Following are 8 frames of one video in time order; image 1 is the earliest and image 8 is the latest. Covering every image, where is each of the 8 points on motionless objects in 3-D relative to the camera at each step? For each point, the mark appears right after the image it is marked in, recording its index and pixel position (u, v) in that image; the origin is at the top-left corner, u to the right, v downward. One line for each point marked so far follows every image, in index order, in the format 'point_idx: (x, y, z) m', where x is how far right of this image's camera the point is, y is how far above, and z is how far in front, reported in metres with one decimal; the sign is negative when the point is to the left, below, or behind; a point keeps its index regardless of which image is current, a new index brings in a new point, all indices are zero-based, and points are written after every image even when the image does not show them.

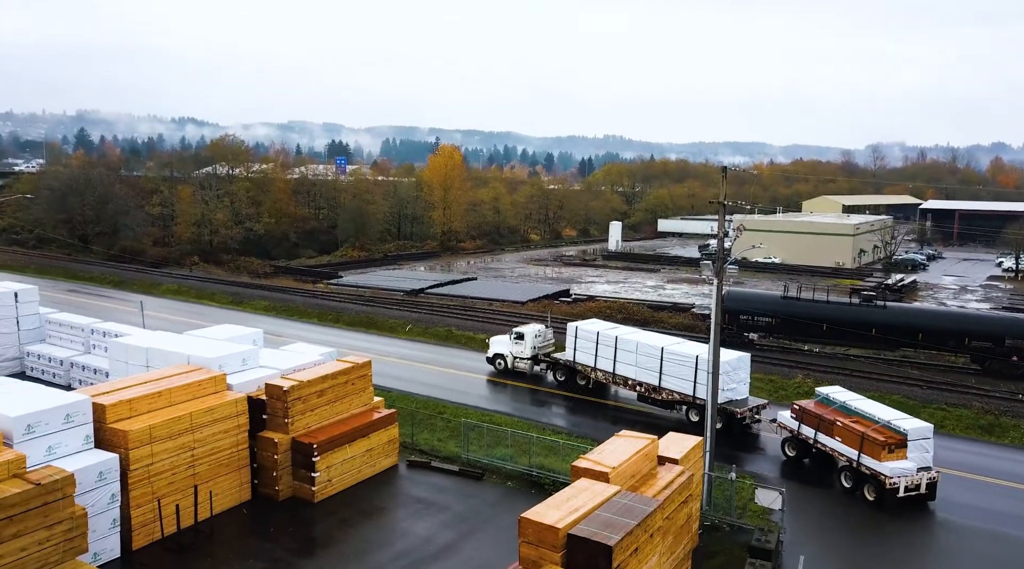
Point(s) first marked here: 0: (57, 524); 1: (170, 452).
0: (-8.7, -4.6, +16.2) m
1: (-7.7, -3.8, +19.0) m
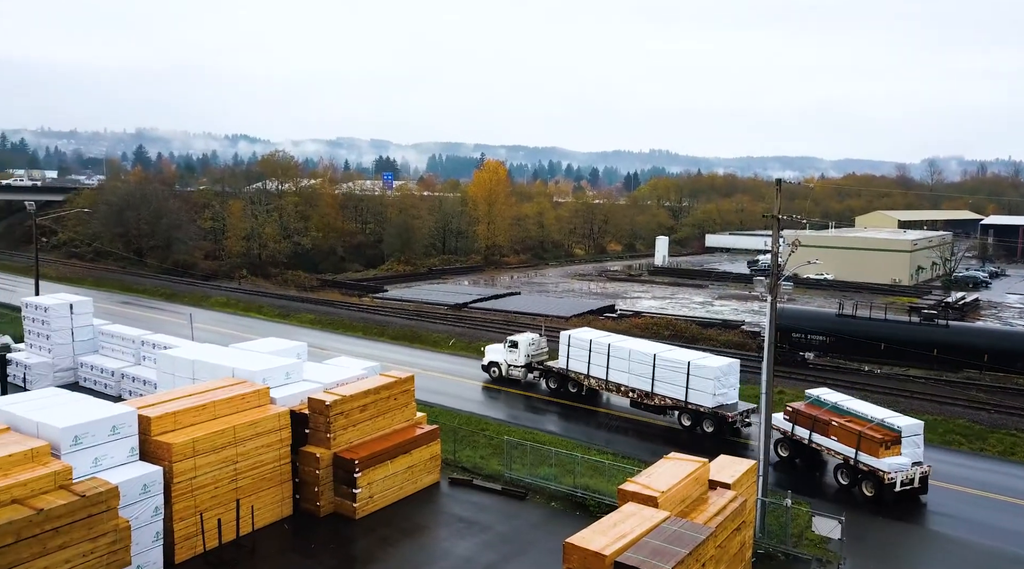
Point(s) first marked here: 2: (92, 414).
0: (-7.9, -4.8, +16.3) m
1: (-6.7, -4.1, +19.0) m
2: (-9.0, -2.8, +18.2) m
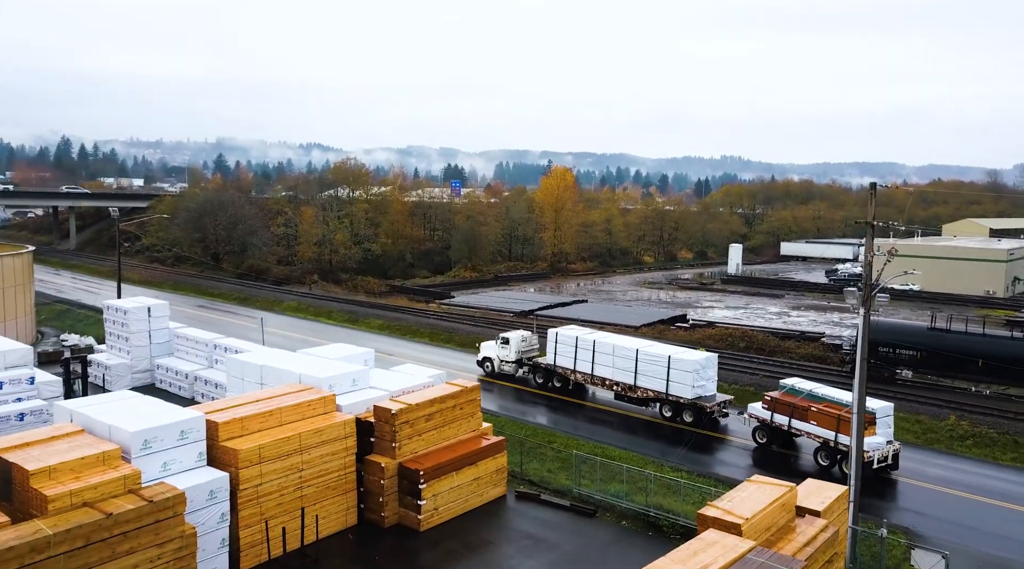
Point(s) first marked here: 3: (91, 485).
0: (-6.6, -4.9, +16.2) m
1: (-5.2, -4.2, +18.9) m
2: (-7.6, -2.9, +18.3) m
3: (-8.0, -3.8, +15.9) m
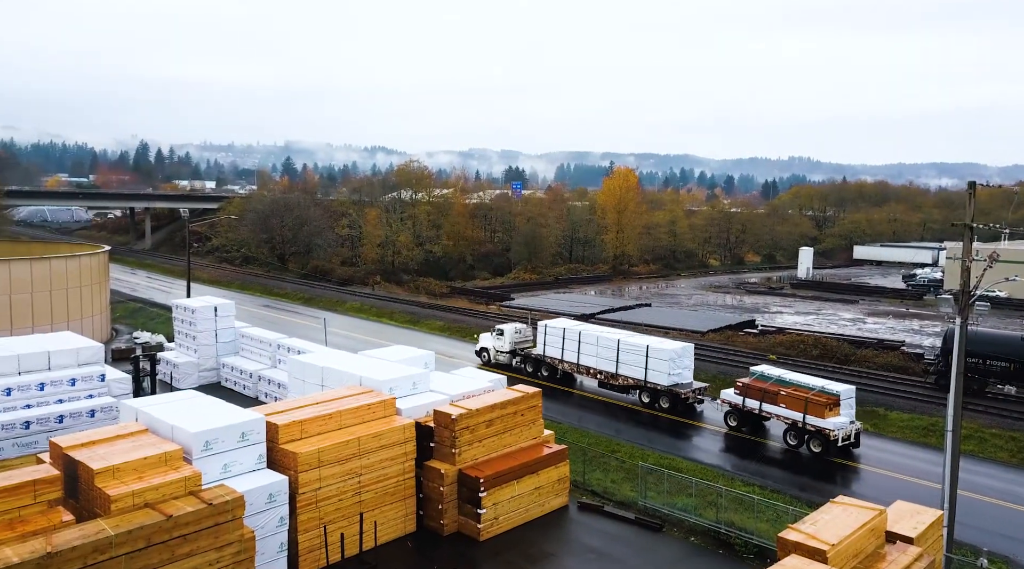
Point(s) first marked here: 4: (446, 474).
0: (-5.4, -5.0, +16.1) m
1: (-3.9, -4.3, +18.6) m
2: (-6.2, -2.9, +18.2) m
3: (-6.8, -3.8, +15.9) m
4: (-1.5, -4.4, +19.6) m
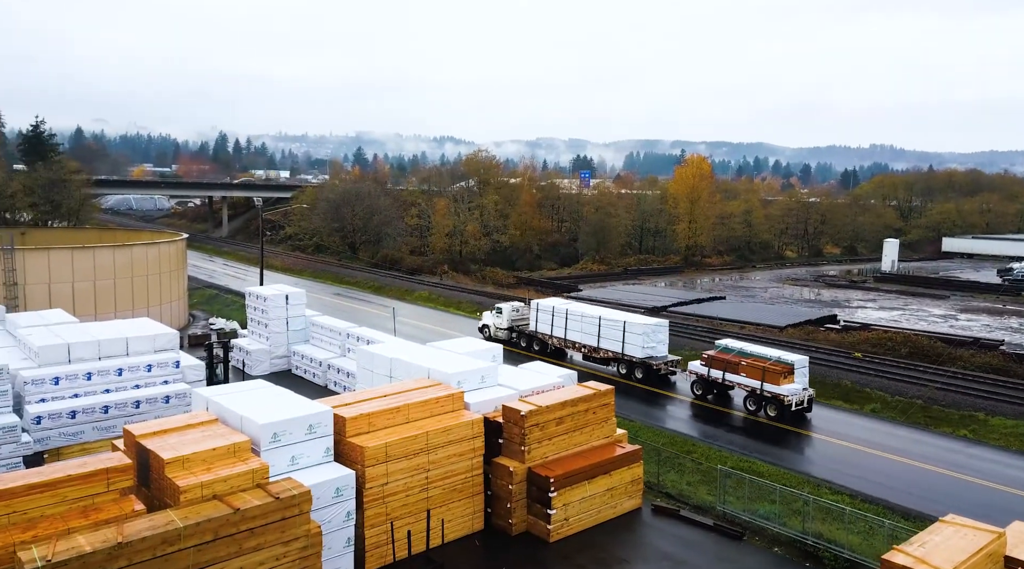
0: (-4.1, -4.8, +15.9) m
1: (-2.3, -4.1, +18.3) m
2: (-4.7, -2.7, +18.0) m
3: (-5.5, -3.6, +15.8) m
4: (+0.1, -4.2, +19.1) m
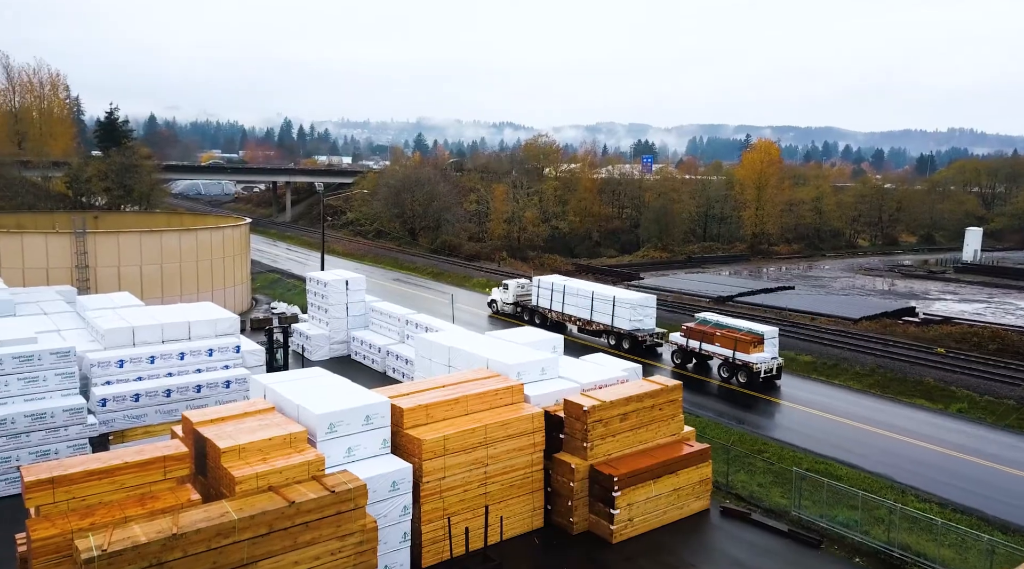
0: (-3.0, -4.6, +15.5) m
1: (-1.0, -3.8, +17.7) m
2: (-3.4, -2.4, +17.6) m
3: (-4.3, -3.4, +15.5) m
4: (+1.4, -4.0, +18.4) m
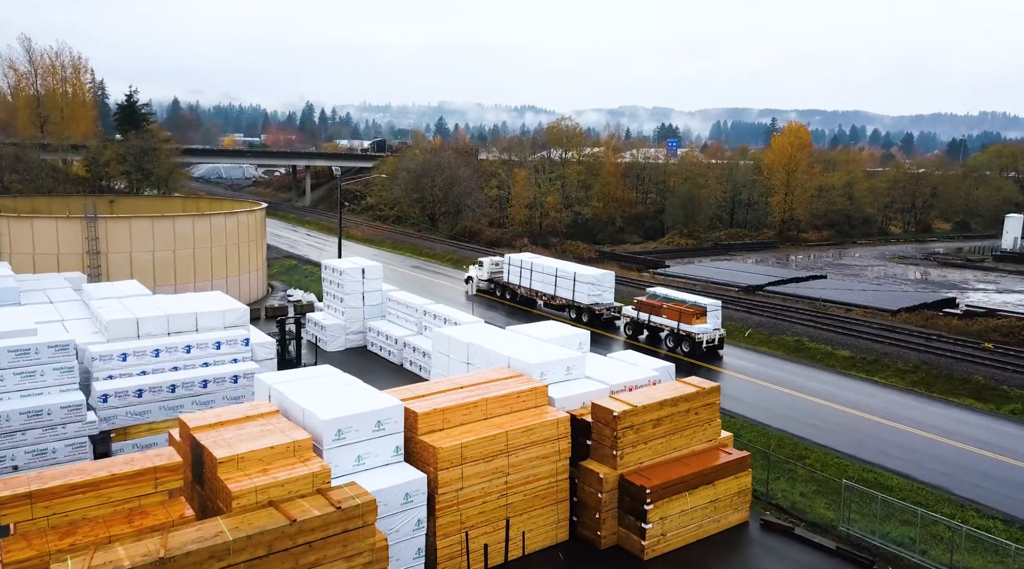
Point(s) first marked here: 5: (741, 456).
0: (-2.6, -4.5, +14.1) m
1: (-0.6, -3.7, +16.3) m
2: (-3.0, -2.3, +16.2) m
3: (-3.9, -3.3, +14.1) m
4: (+1.9, -3.9, +16.9) m
5: (+4.9, -3.7, +18.3) m
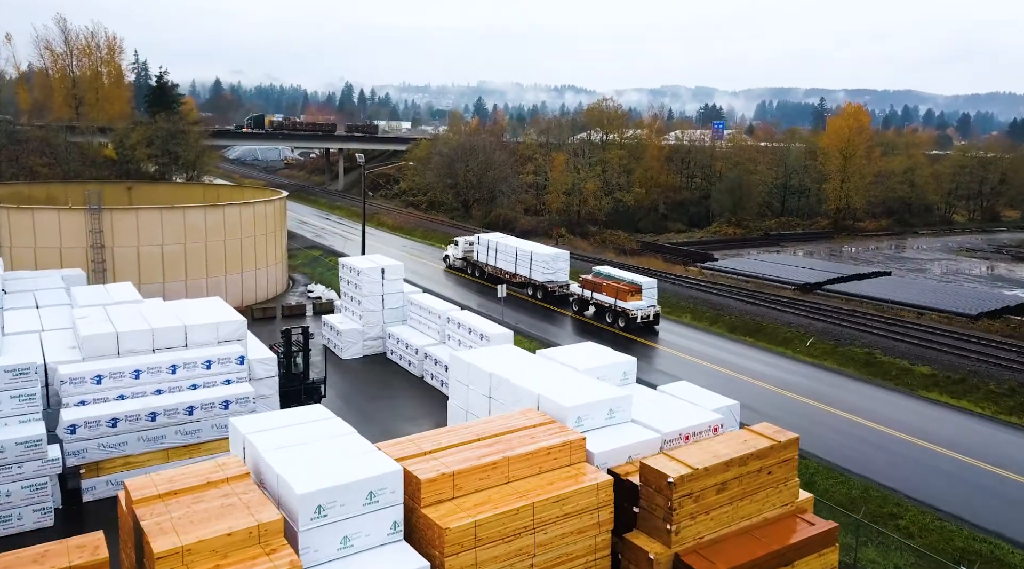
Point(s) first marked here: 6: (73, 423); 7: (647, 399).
0: (-2.3, -5.1, +10.8) m
1: (-0.2, -4.3, +12.9) m
2: (-2.5, -2.8, +12.8) m
3: (-3.6, -3.9, +10.8) m
4: (+2.3, -4.4, +13.4) m
5: (+5.4, -4.2, +14.6) m
6: (-10.2, -3.2, +19.6) m
7: (+2.9, -2.4, +17.7) m
